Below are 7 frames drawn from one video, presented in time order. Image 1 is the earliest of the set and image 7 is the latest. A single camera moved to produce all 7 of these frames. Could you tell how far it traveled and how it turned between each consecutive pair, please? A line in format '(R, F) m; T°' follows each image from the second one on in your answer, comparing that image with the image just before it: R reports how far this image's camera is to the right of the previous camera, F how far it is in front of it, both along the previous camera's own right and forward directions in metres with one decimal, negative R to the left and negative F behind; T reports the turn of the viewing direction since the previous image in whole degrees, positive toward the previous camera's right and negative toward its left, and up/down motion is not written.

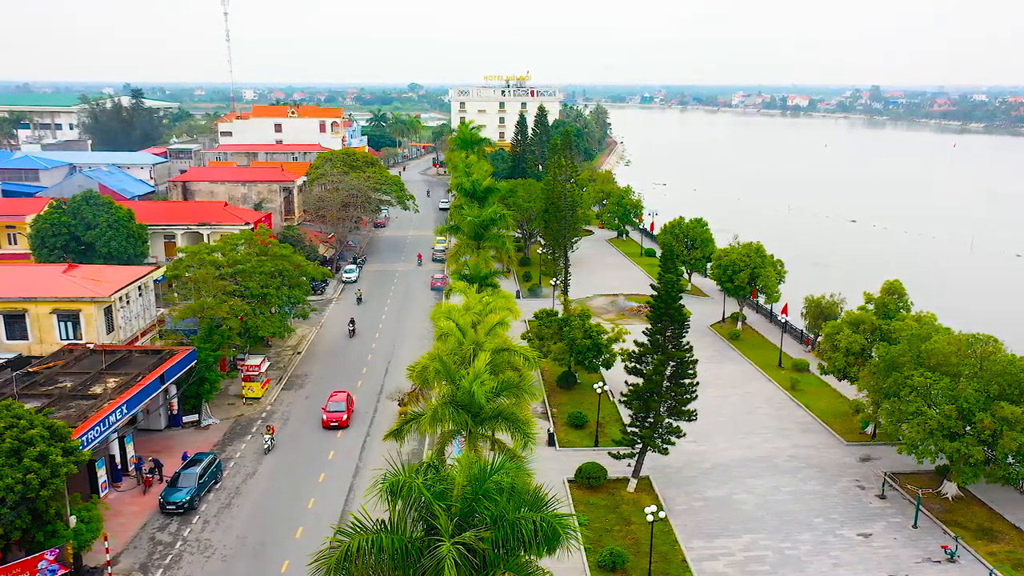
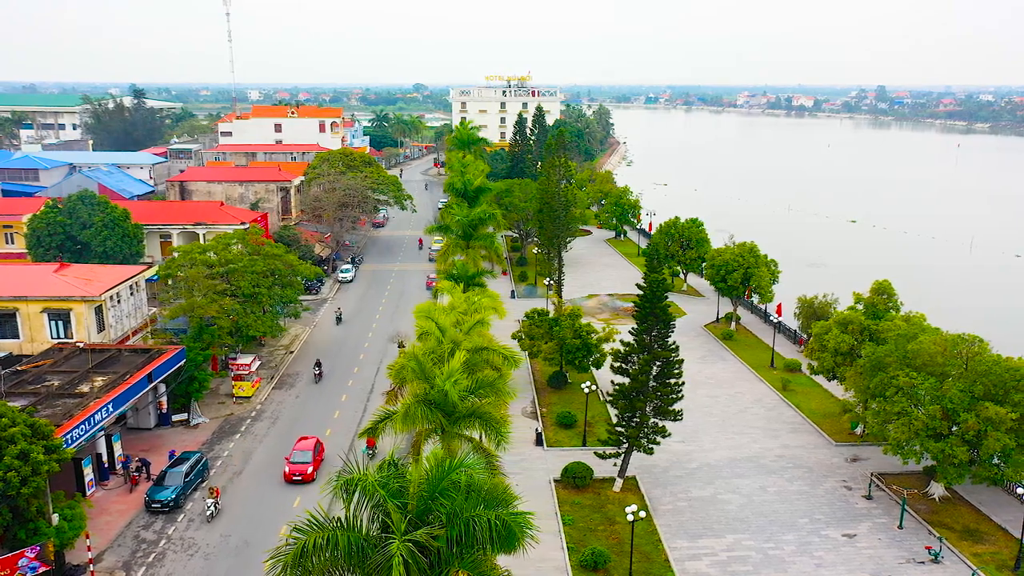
(+0.5, 0.0) m; 0°
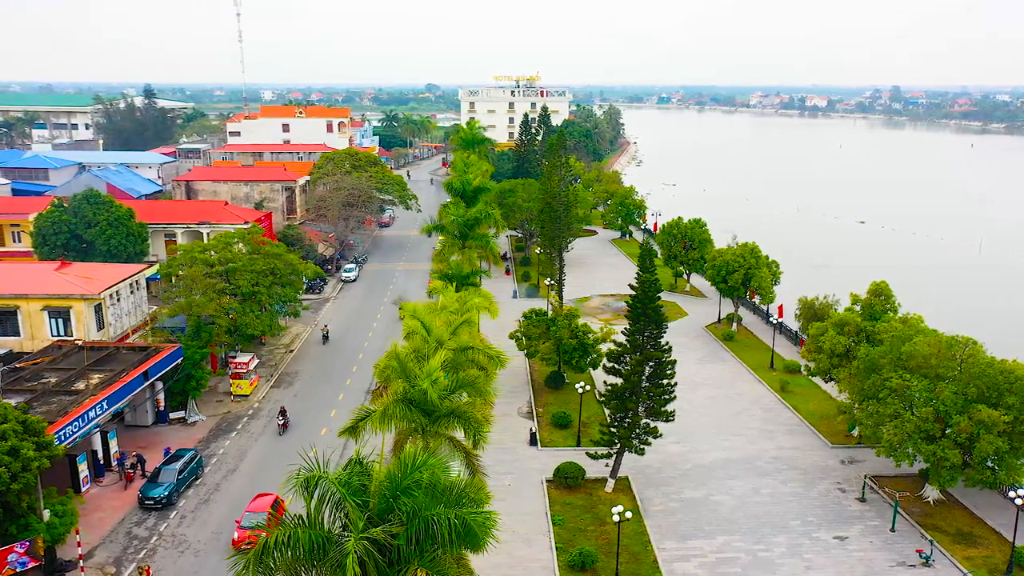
(+0.5, 0.0) m; -1°
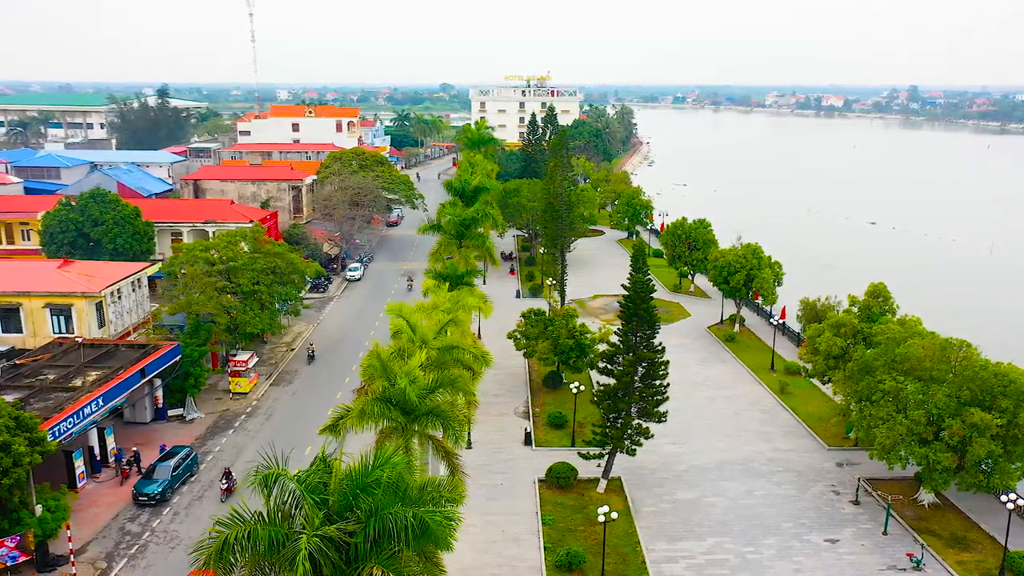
(+0.5, 0.0) m; -1°
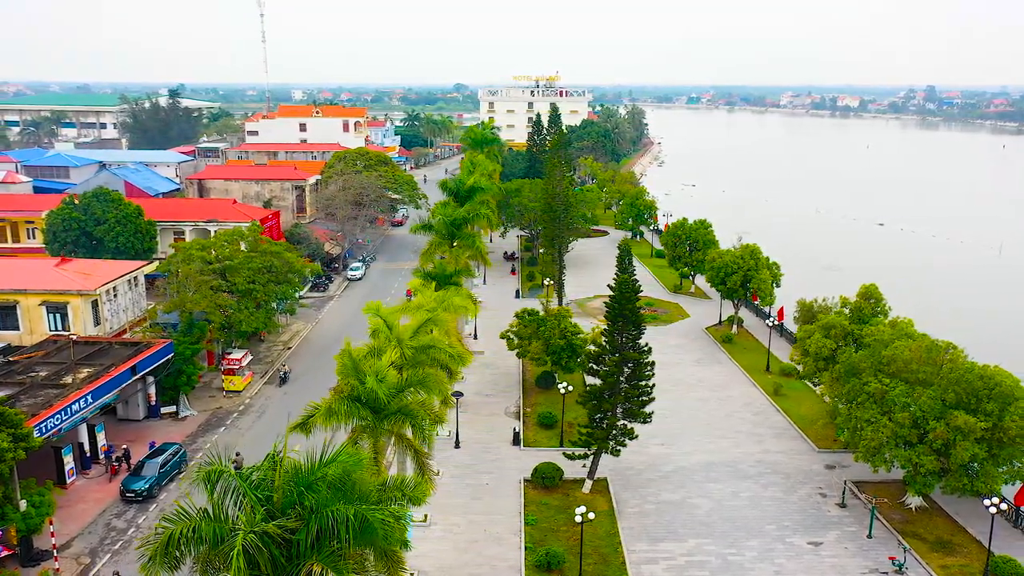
(+0.7, 0.0) m; -1°
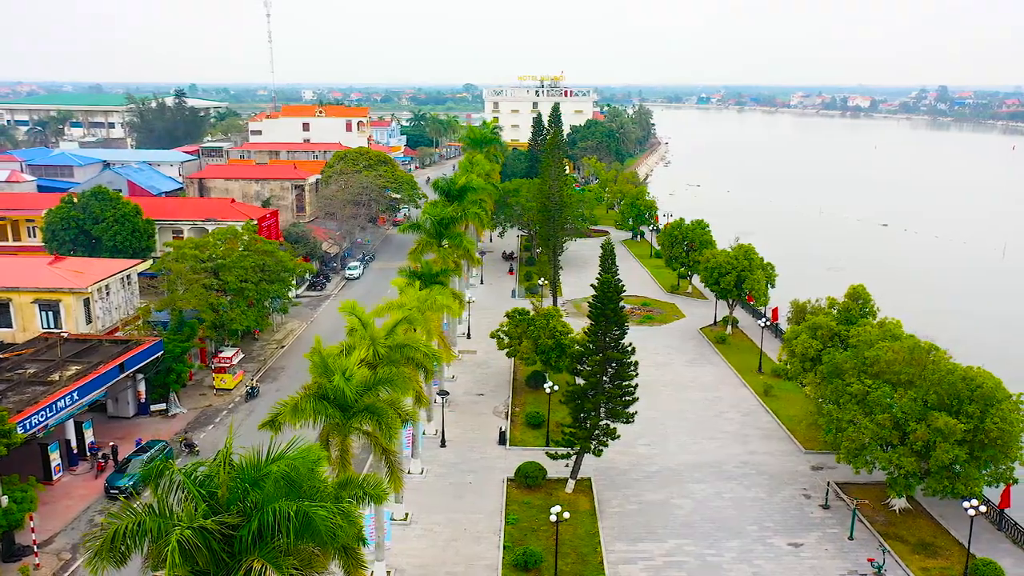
(+0.7, 0.0) m; -1°
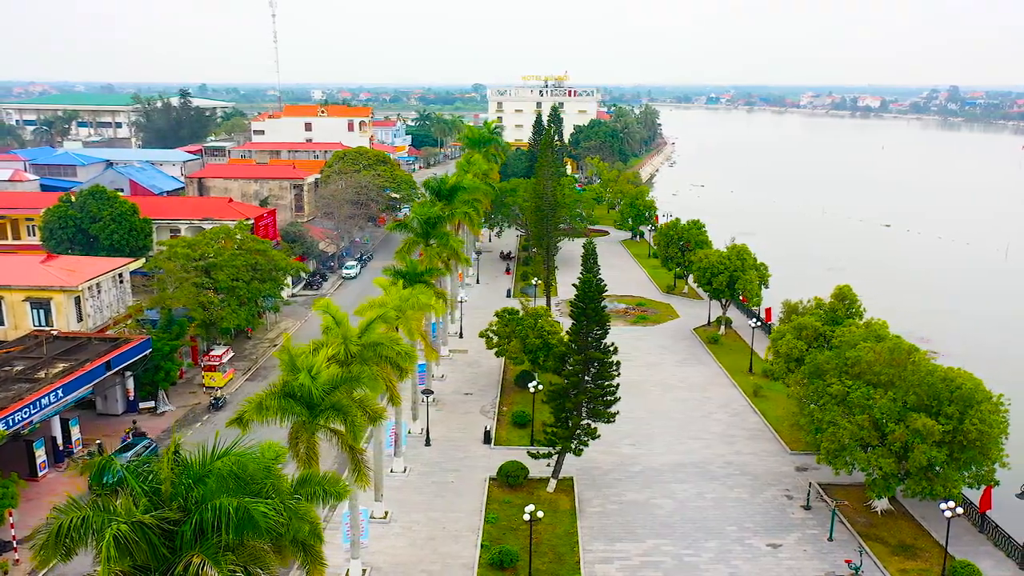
(+0.7, 0.0) m; -1°
